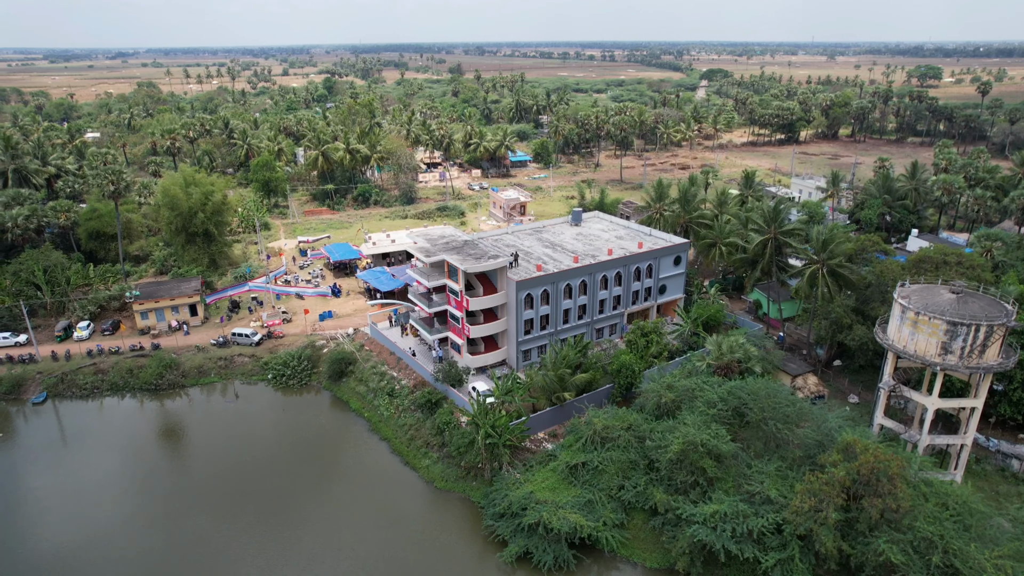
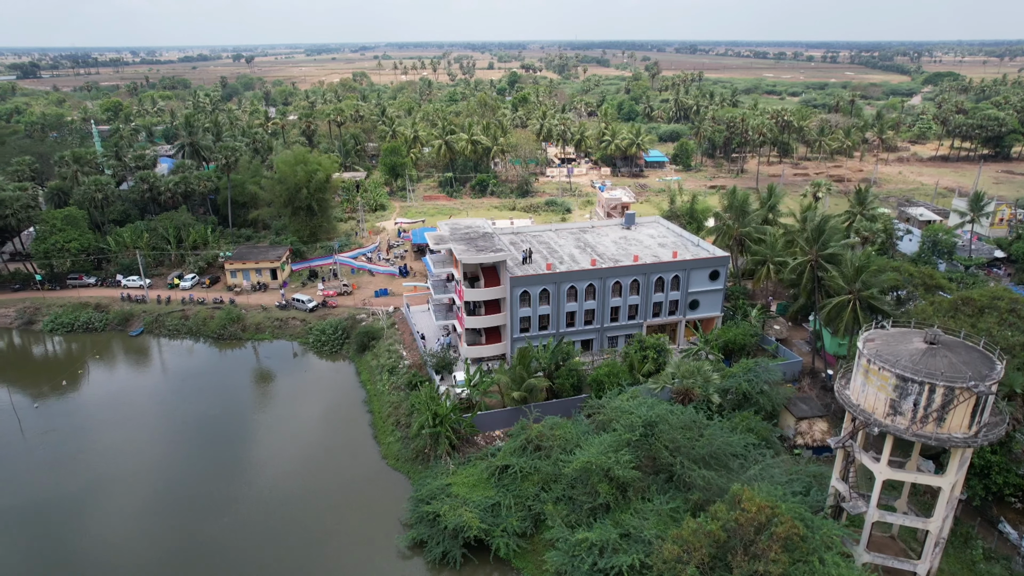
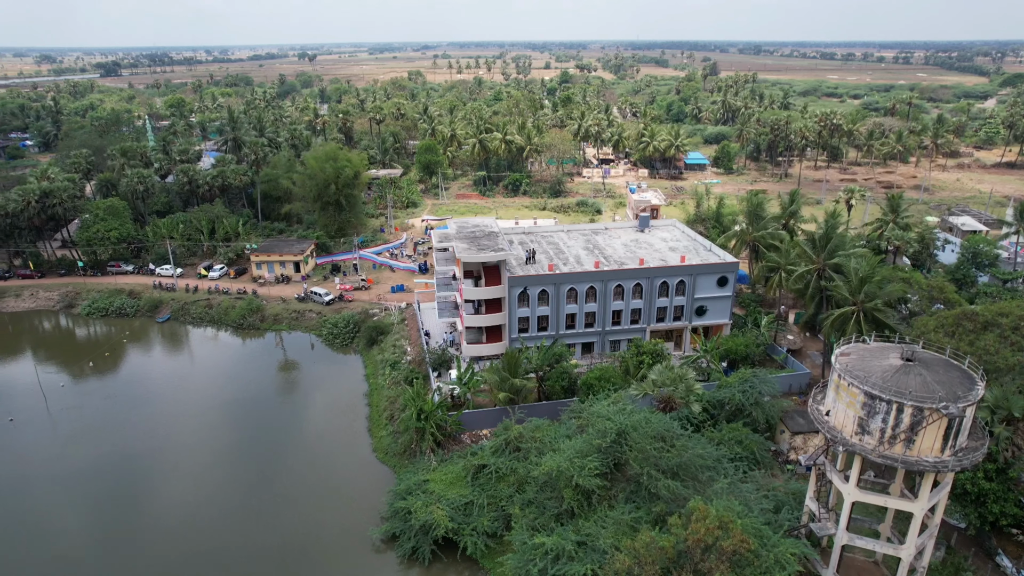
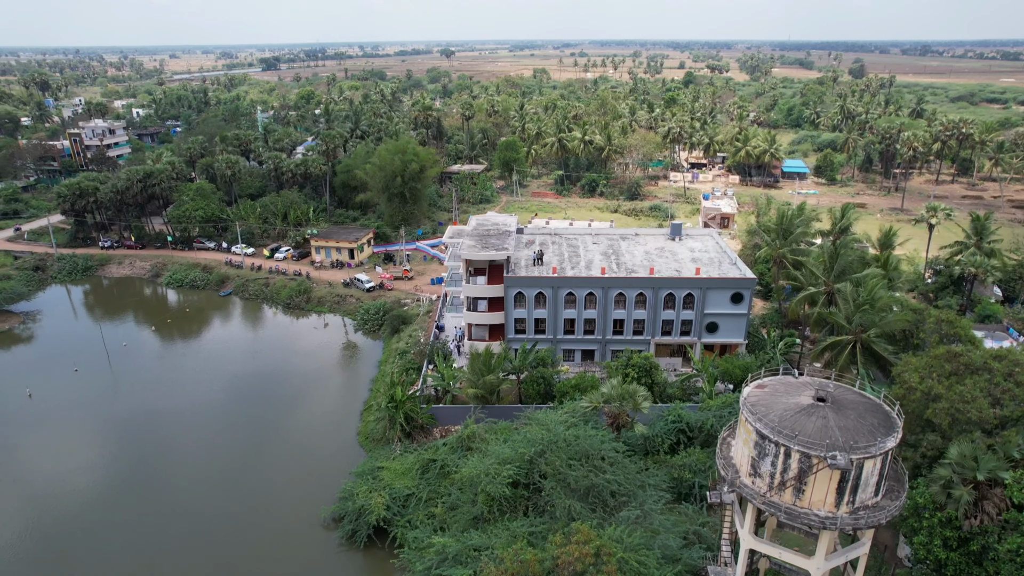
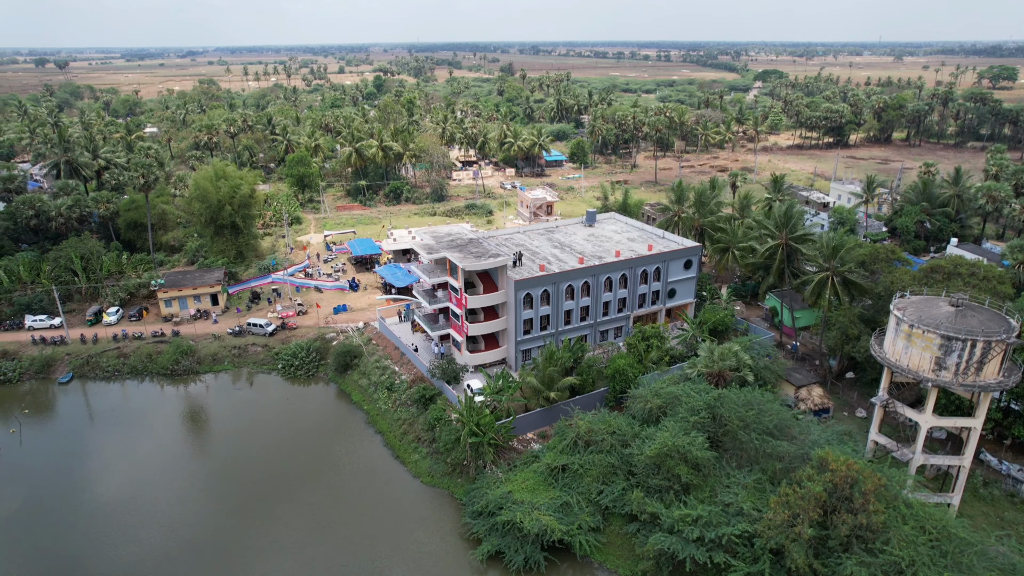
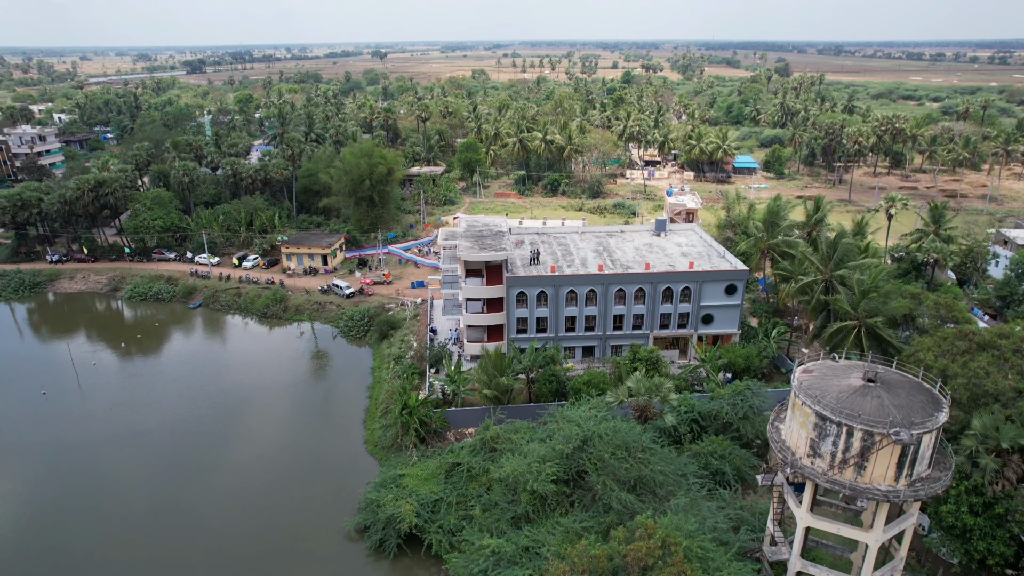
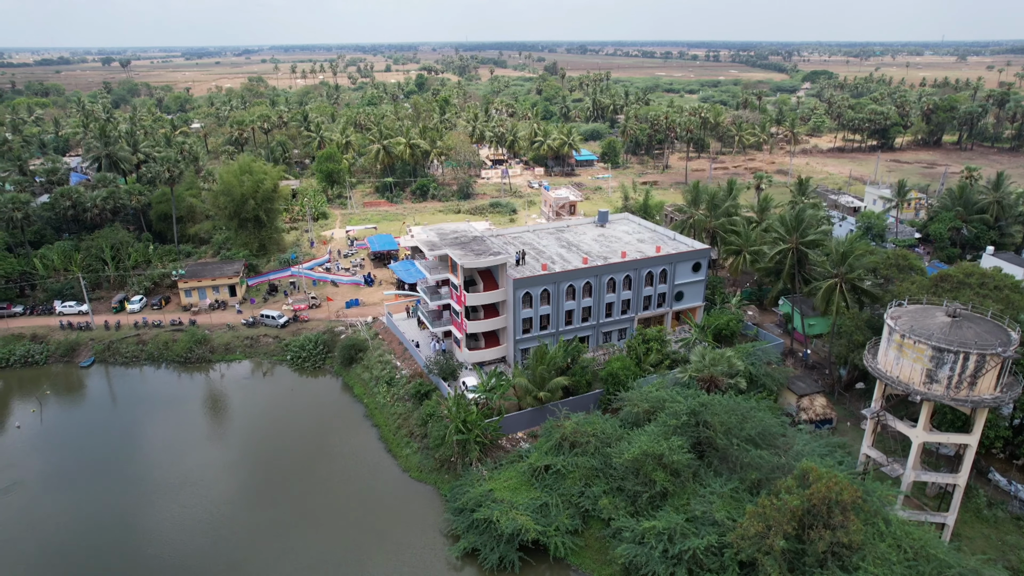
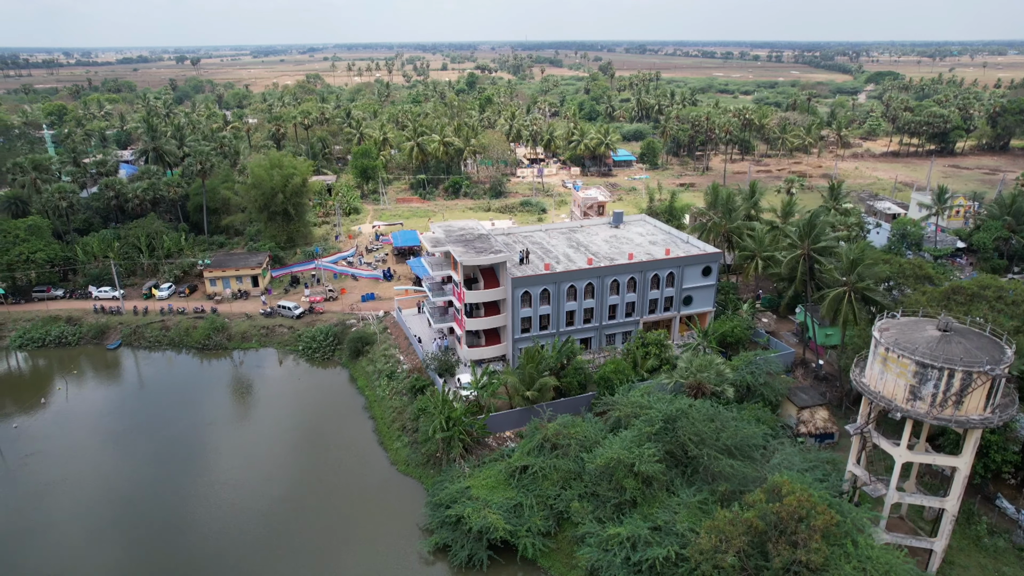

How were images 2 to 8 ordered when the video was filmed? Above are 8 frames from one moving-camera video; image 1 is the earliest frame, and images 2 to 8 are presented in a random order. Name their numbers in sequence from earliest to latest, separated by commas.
5, 7, 8, 2, 3, 6, 4
